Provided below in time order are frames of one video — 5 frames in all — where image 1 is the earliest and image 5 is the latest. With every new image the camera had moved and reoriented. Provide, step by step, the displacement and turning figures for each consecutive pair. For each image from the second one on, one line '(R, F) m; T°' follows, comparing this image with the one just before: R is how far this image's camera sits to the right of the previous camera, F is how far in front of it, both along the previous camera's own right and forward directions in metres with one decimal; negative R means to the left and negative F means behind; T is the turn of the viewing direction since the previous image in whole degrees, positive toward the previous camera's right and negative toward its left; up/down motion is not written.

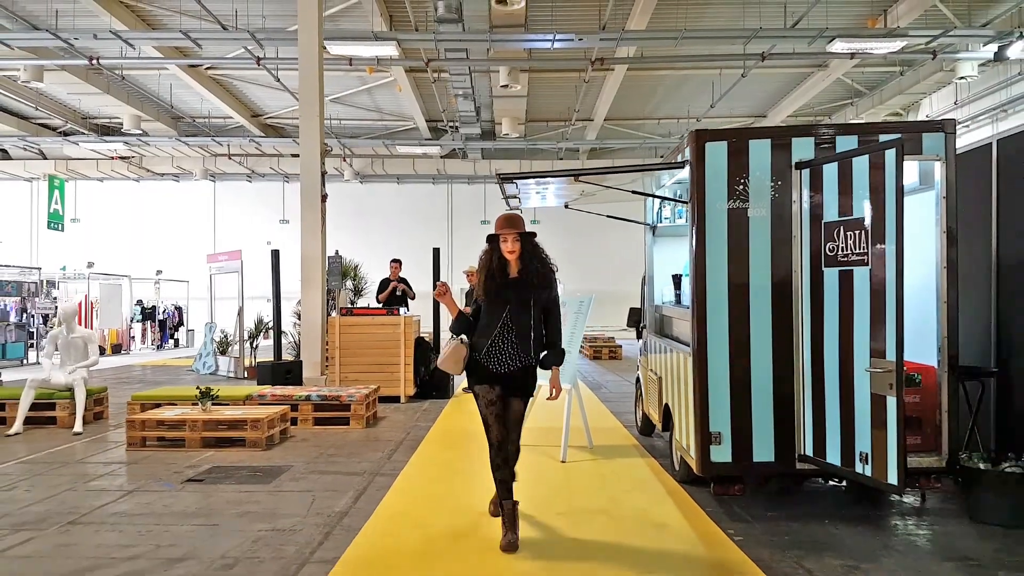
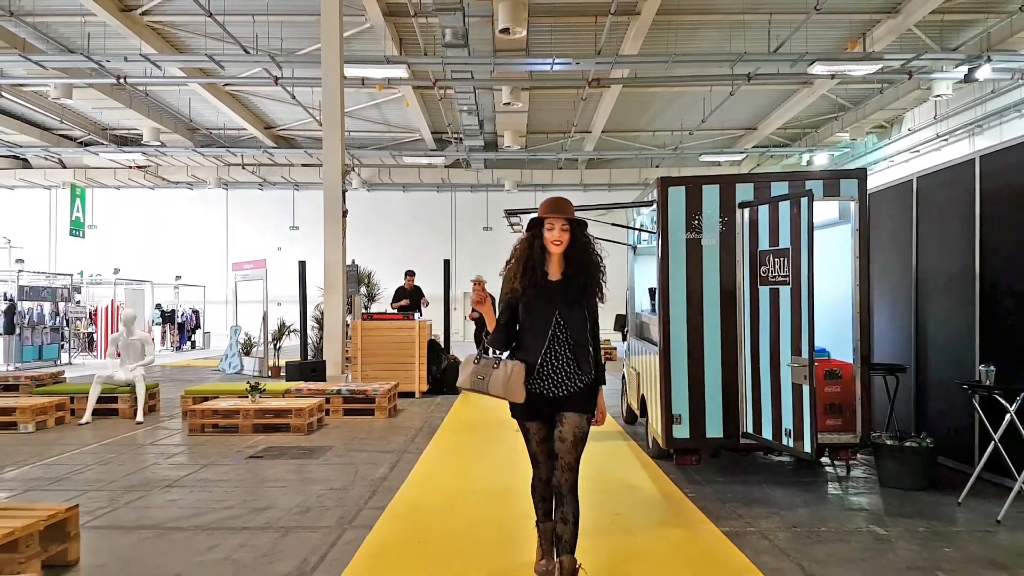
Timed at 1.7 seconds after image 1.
(0.0, -1.0) m; 0°
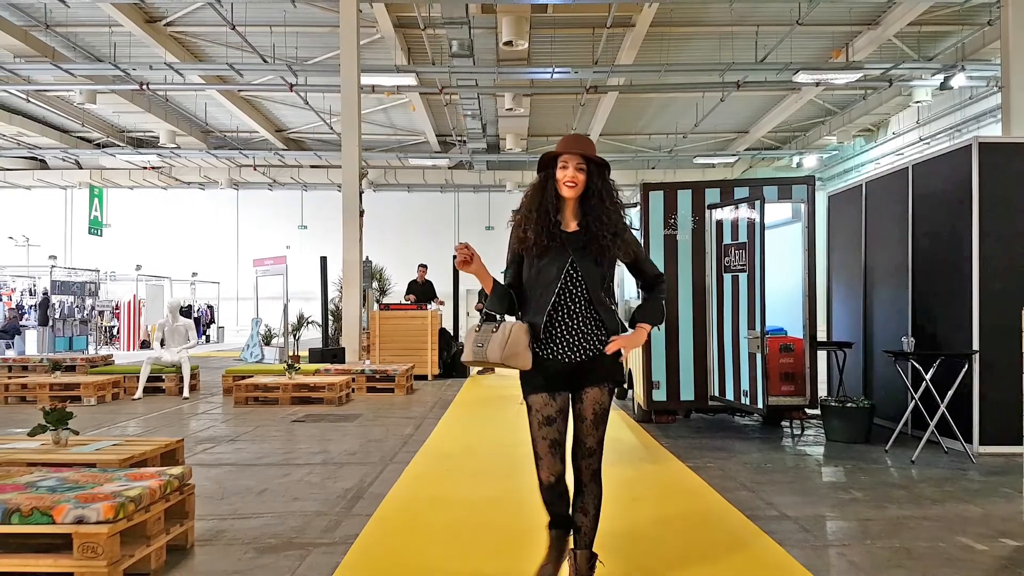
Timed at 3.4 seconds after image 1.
(-0.1, -0.9) m; 0°
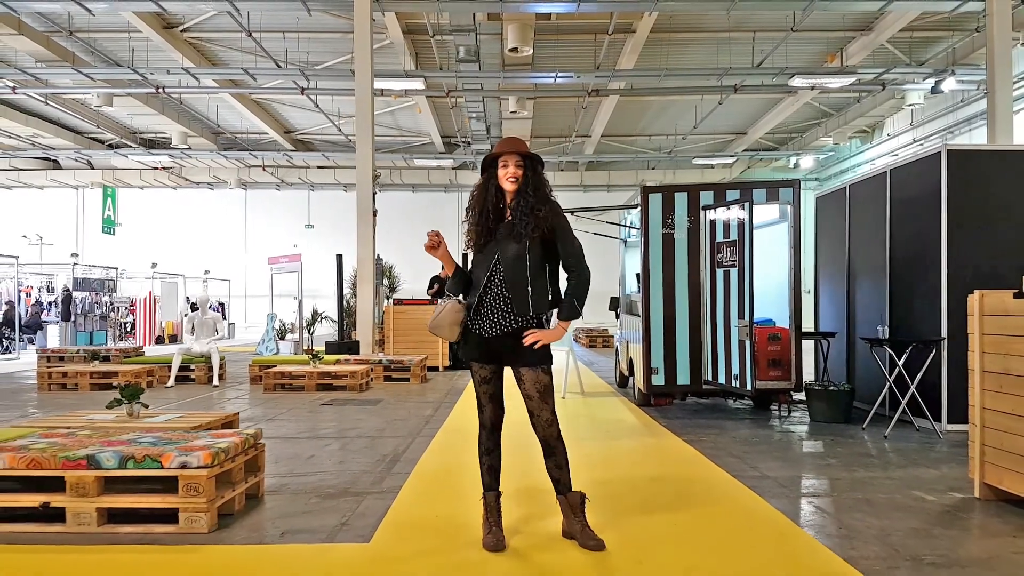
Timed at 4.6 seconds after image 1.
(-0.1, -0.6) m; 0°
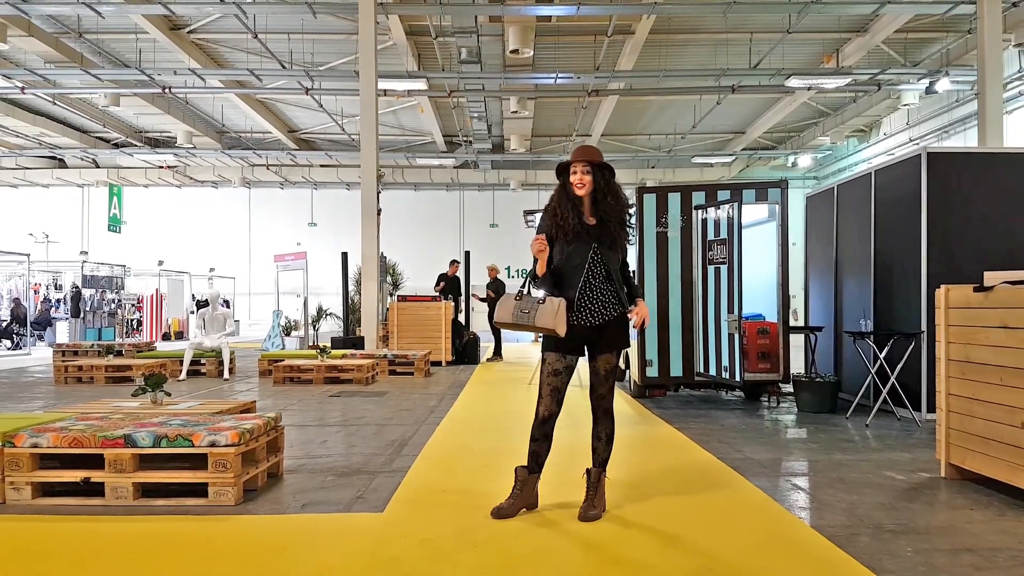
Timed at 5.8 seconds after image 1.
(0.0, -0.3) m; 0°
